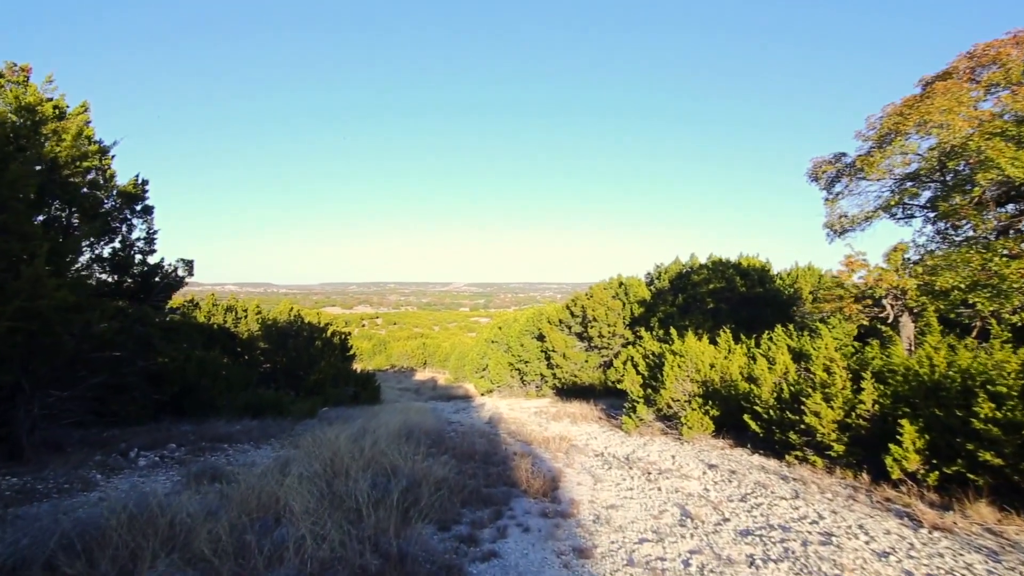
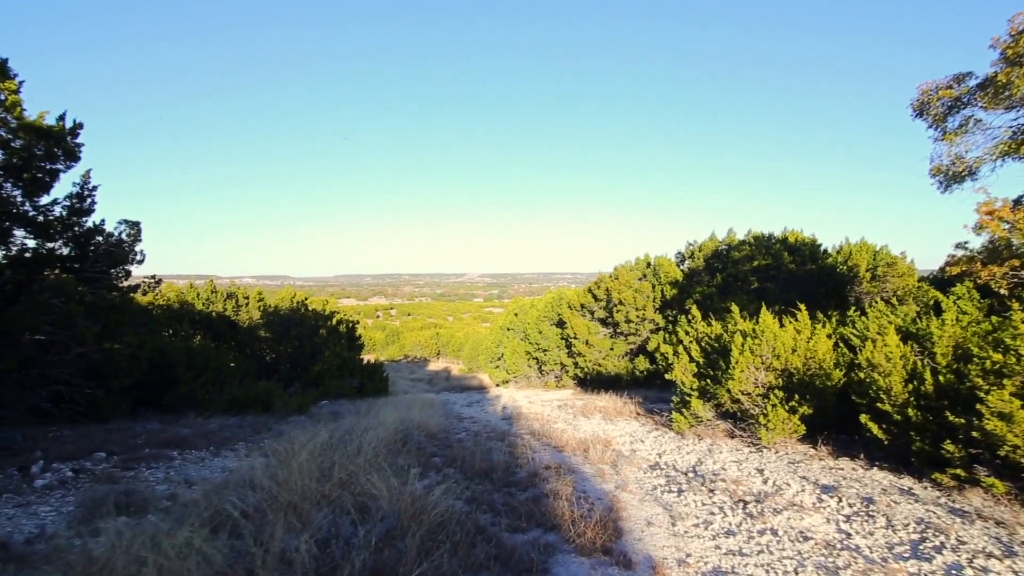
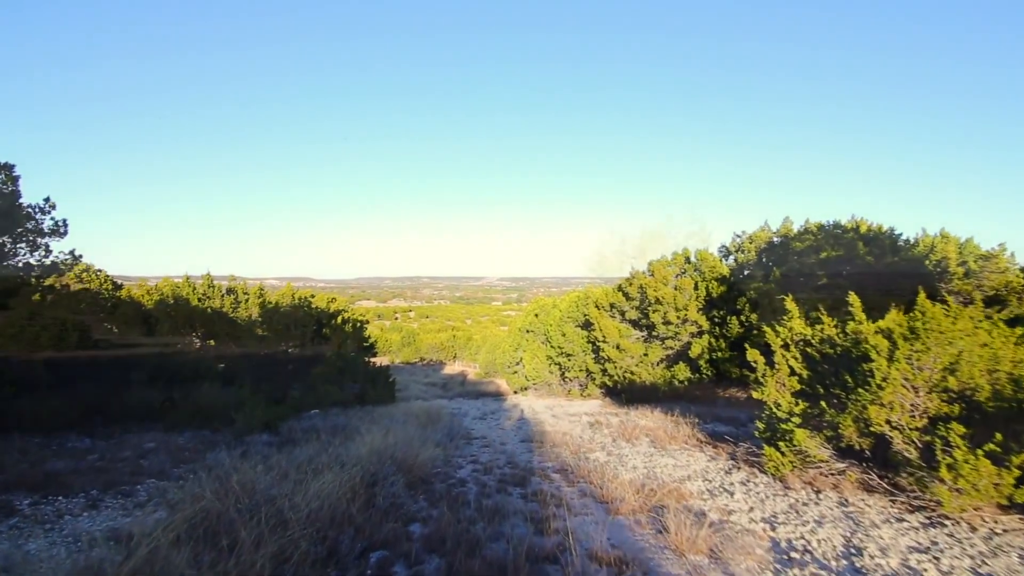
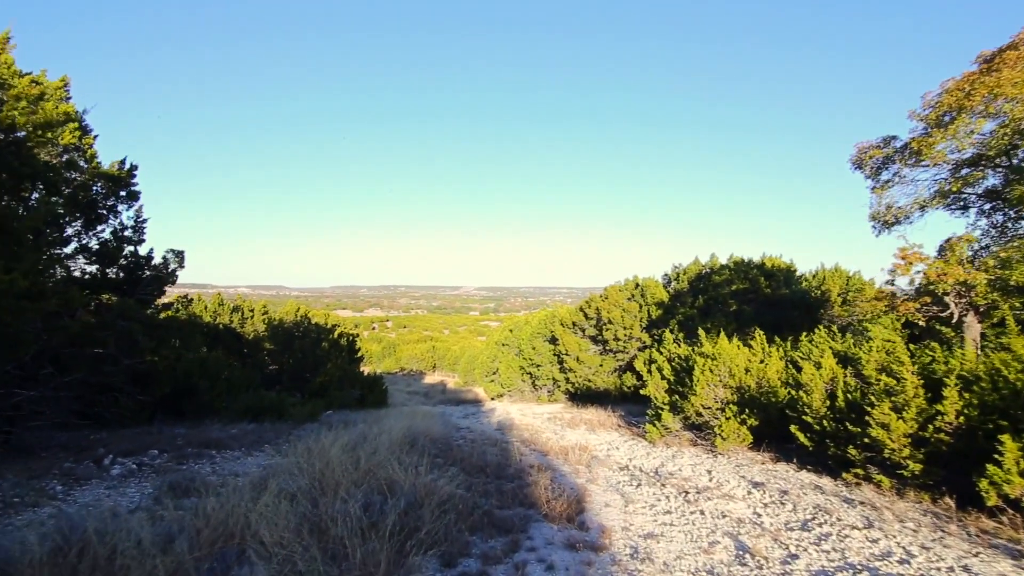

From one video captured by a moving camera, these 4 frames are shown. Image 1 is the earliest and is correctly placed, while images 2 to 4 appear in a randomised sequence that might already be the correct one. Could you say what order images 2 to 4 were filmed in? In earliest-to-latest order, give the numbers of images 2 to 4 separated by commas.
4, 2, 3
